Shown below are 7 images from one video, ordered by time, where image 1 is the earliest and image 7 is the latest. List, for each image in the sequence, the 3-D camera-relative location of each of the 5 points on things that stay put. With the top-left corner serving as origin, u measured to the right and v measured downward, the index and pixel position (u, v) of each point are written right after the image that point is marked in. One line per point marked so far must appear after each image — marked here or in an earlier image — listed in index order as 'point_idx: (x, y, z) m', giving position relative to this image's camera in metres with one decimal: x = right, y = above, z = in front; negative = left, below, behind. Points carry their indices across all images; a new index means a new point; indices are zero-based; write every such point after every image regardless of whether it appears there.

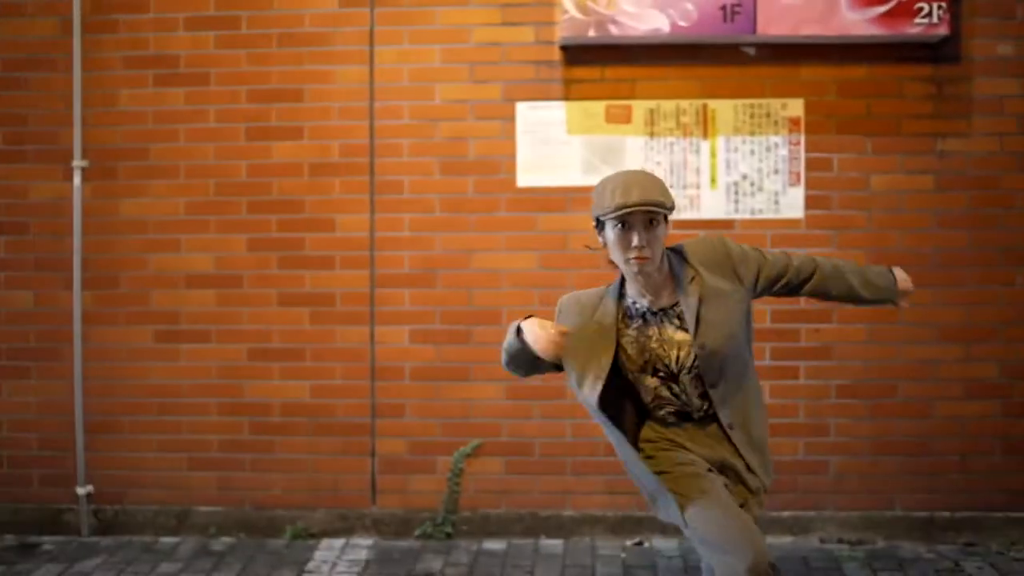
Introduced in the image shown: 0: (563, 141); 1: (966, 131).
0: (+0.2, +0.7, +5.0) m
1: (+2.1, +0.7, +5.0) m
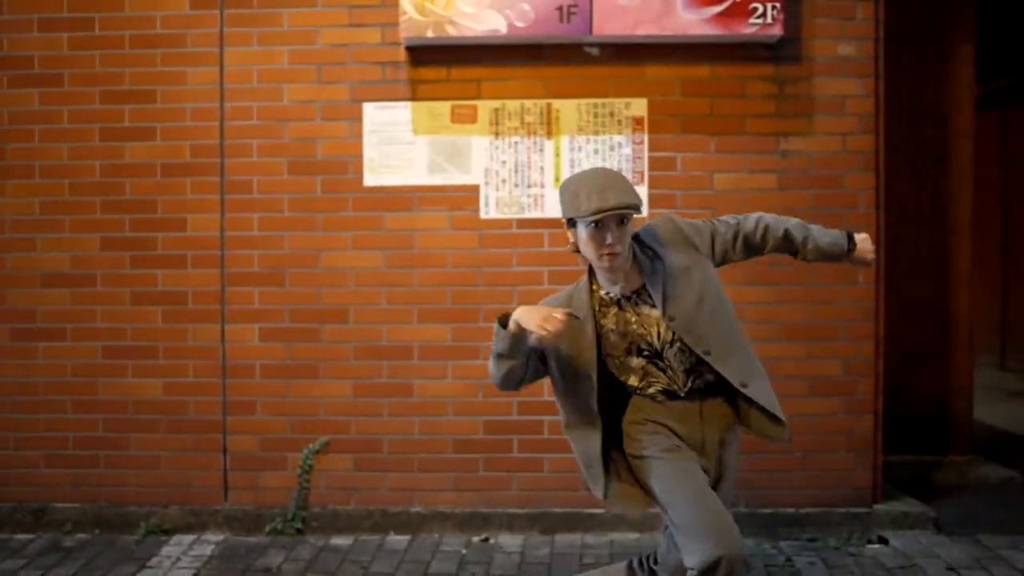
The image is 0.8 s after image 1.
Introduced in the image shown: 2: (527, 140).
0: (-0.5, +0.7, +5.1) m
1: (+1.4, +0.7, +5.0) m
2: (+0.1, +0.7, +5.1) m
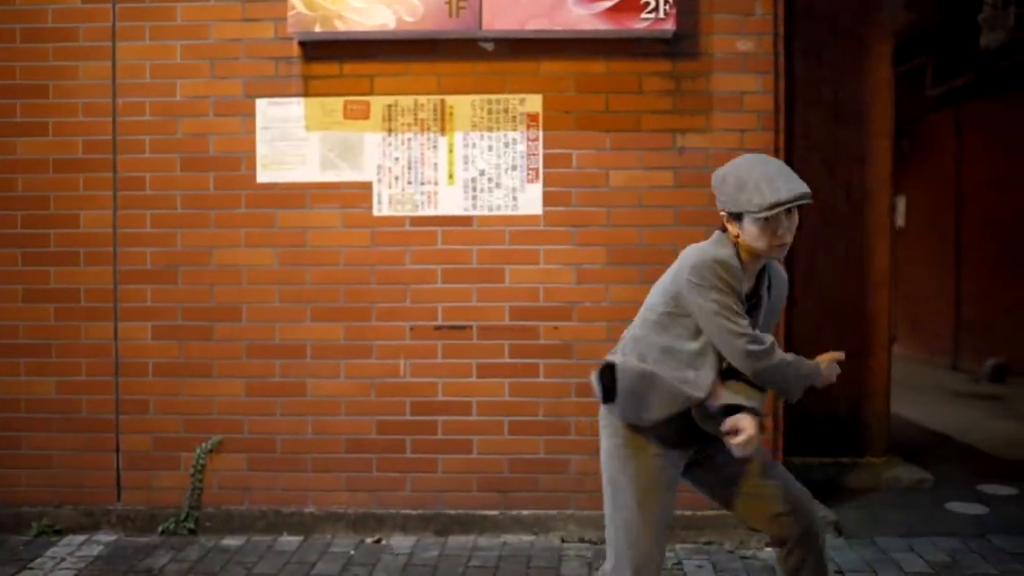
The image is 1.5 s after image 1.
0: (-1.0, +0.7, +5.0) m
1: (+0.9, +0.8, +5.0) m
2: (-0.4, +0.7, +5.0) m
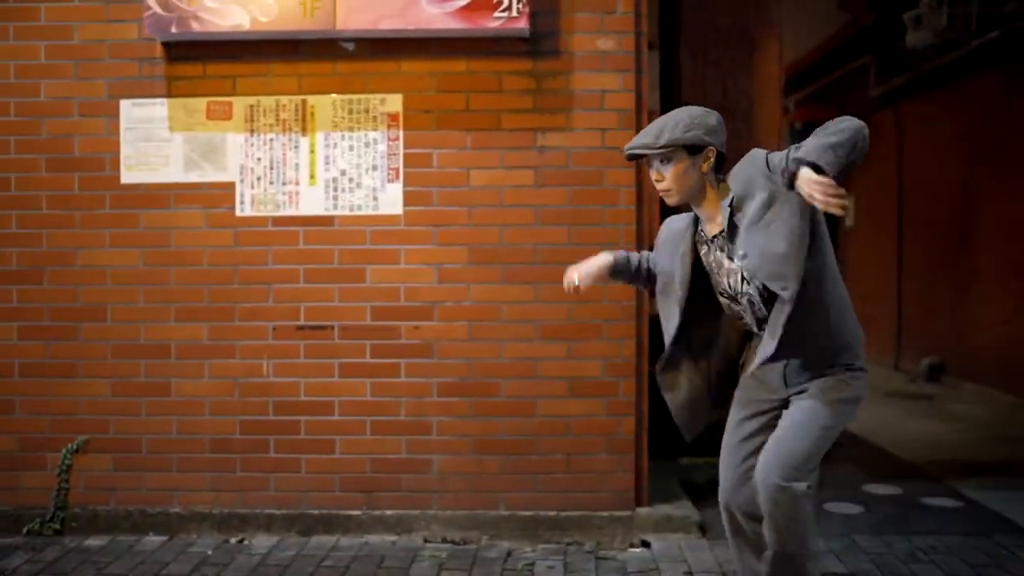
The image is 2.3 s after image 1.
0: (-1.6, +0.7, +5.0) m
1: (+0.2, +0.8, +5.0) m
2: (-1.1, +0.7, +5.0) m
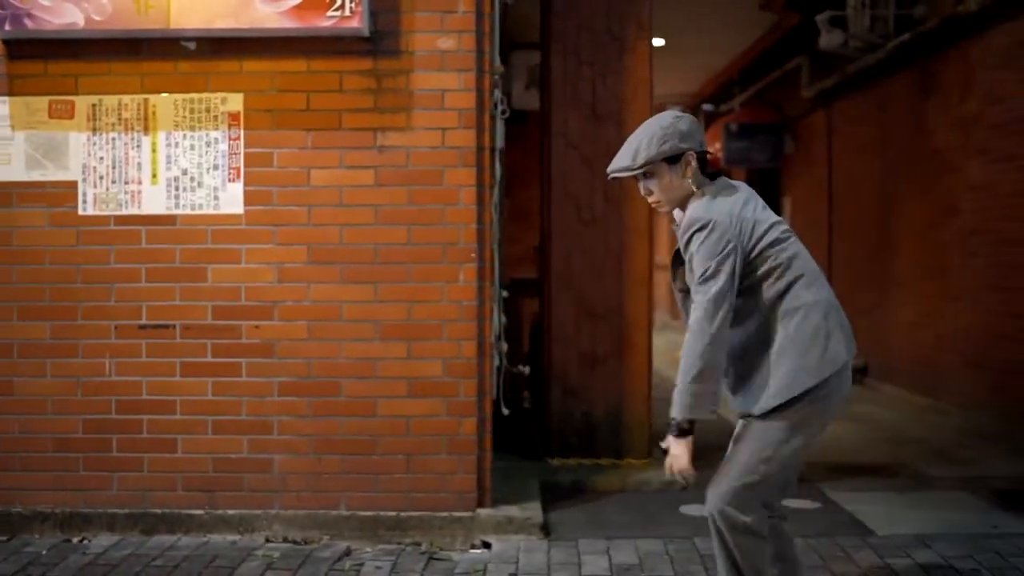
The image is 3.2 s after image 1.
0: (-2.4, +0.7, +5.0) m
1: (-0.5, +0.8, +5.0) m
2: (-1.8, +0.7, +5.0) m
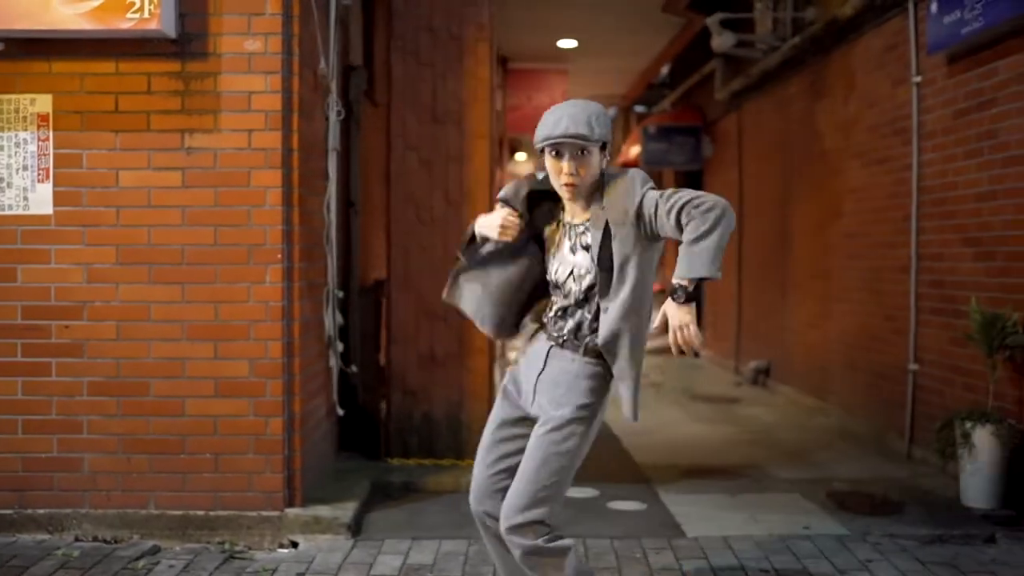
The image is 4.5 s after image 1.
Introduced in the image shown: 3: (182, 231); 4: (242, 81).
0: (-3.3, +0.7, +5.1) m
1: (-1.4, +0.8, +5.0) m
2: (-2.7, +0.7, +5.0) m
3: (-1.5, +0.3, +5.0) m
4: (-1.3, +1.0, +5.0) m
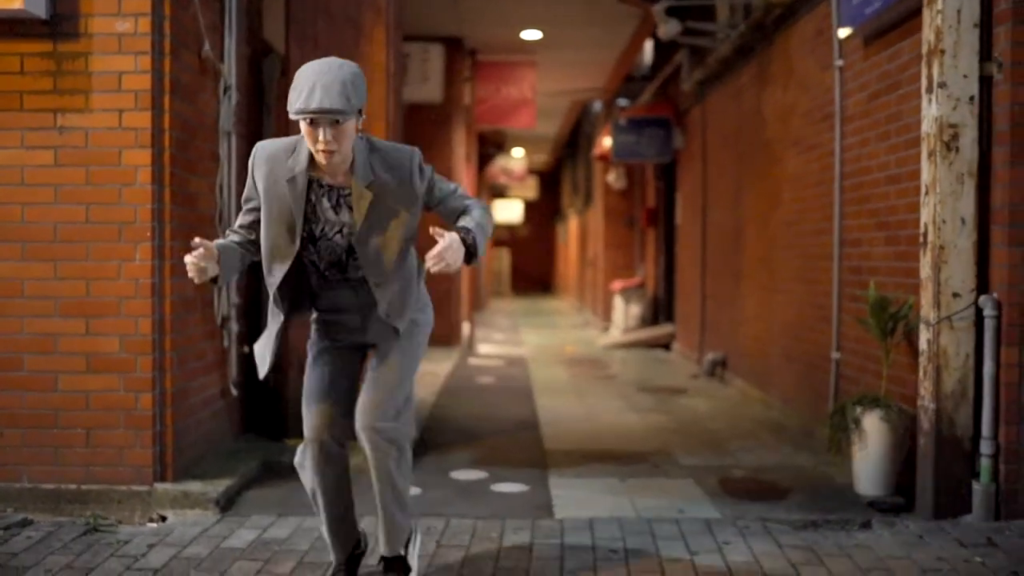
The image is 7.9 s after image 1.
0: (-3.9, +0.8, +5.2) m
1: (-2.0, +0.9, +5.1) m
2: (-3.3, +0.8, +5.2) m
3: (-2.2, +0.4, +5.1) m
4: (-1.9, +1.1, +5.0) m
